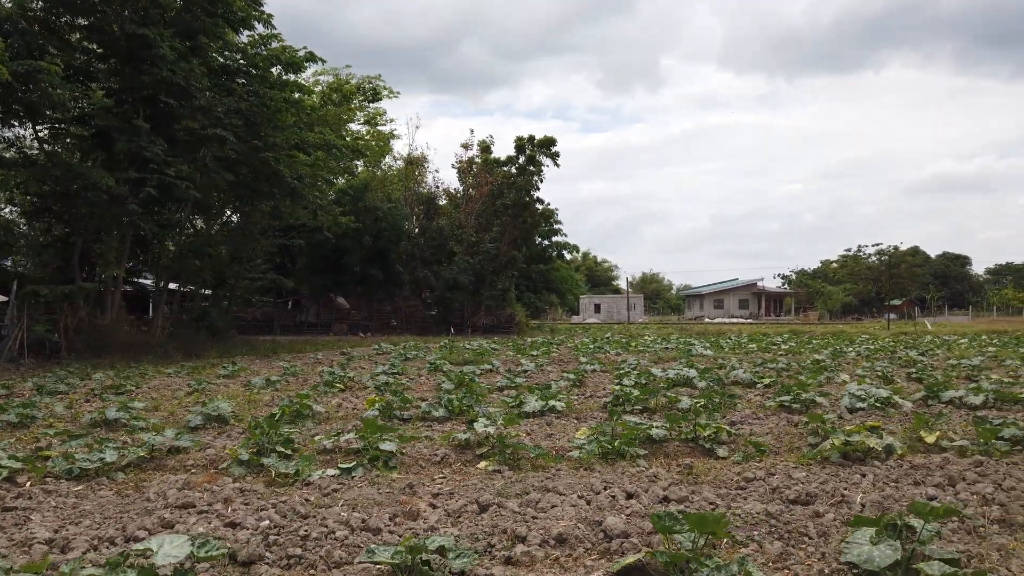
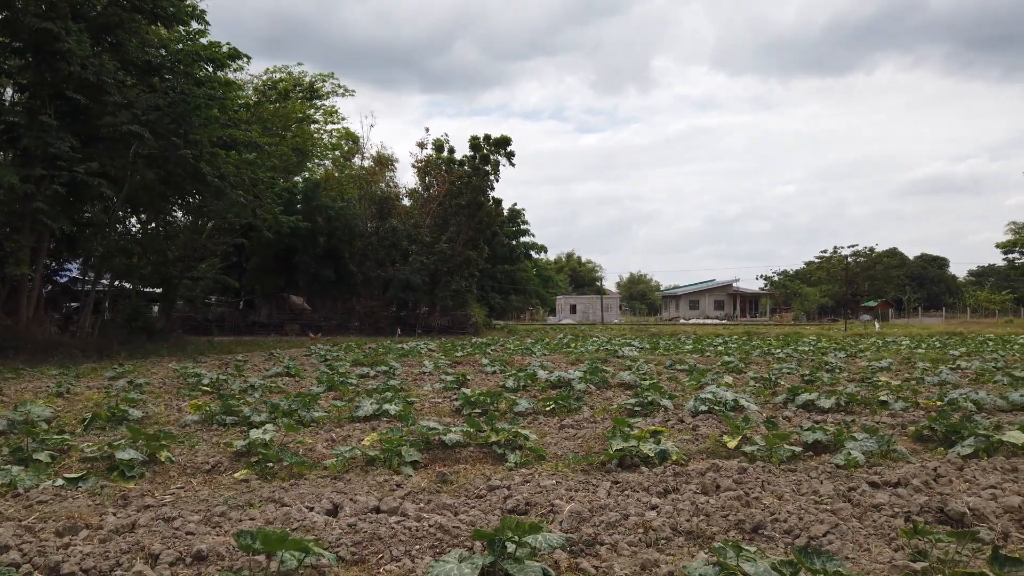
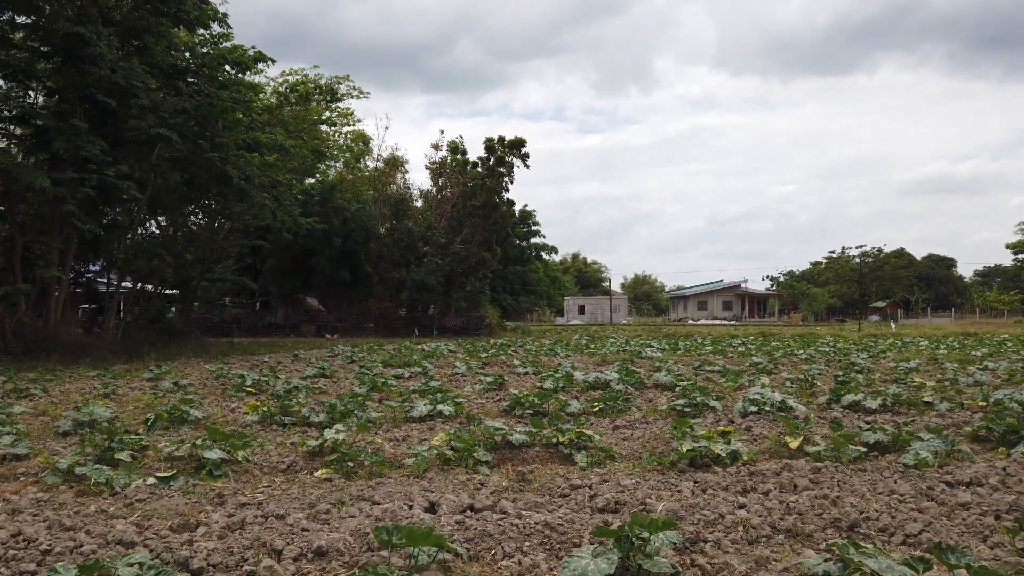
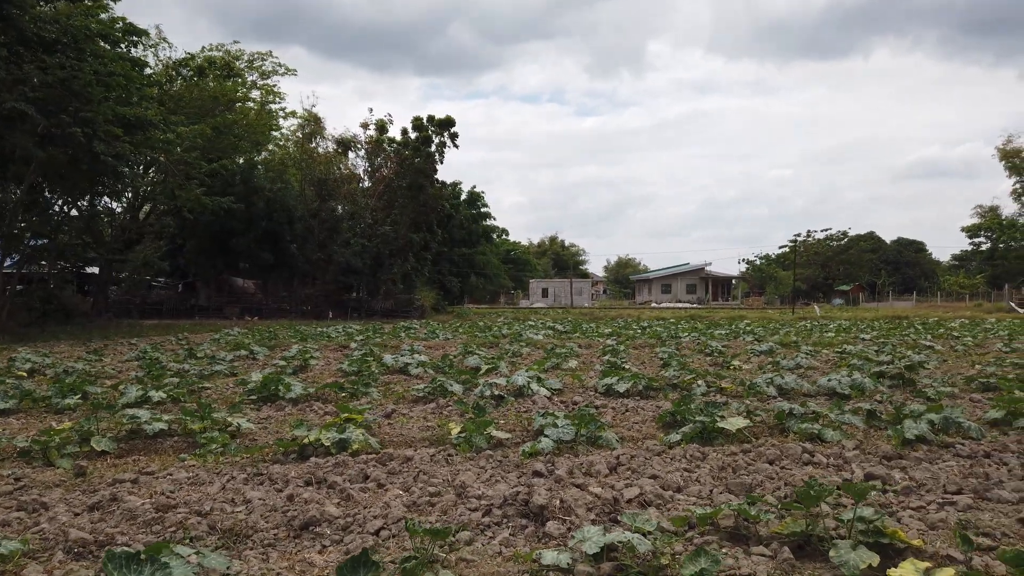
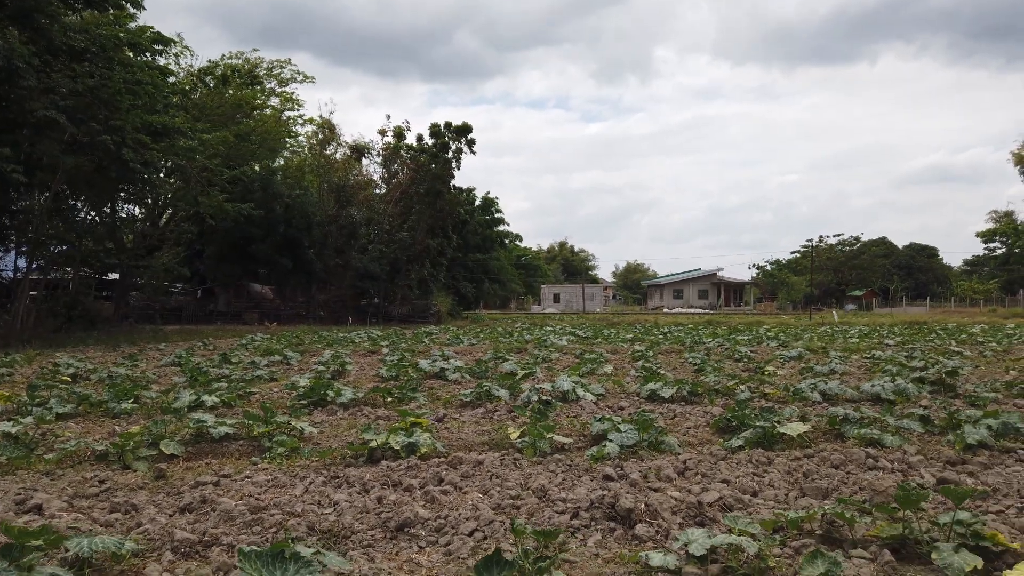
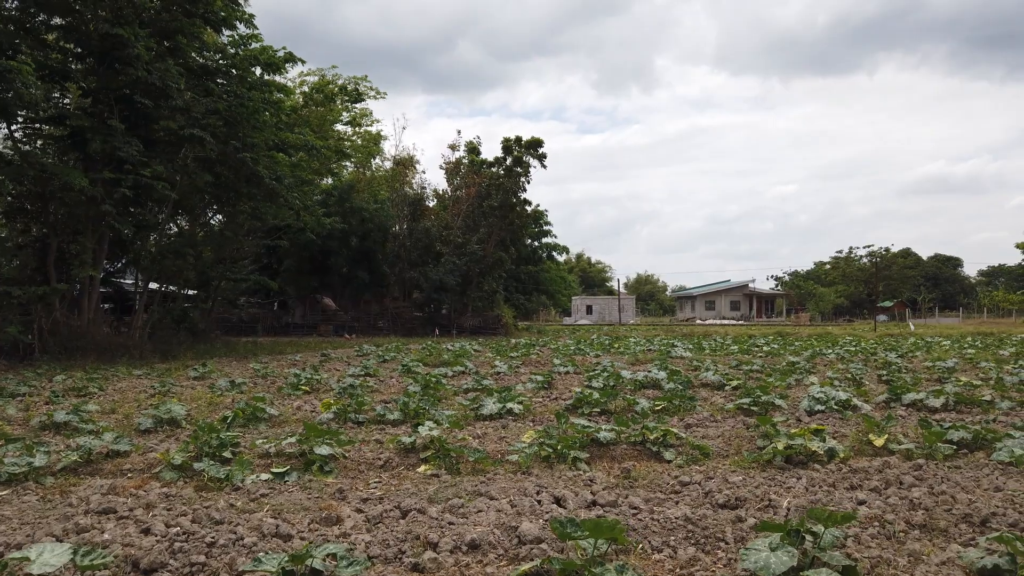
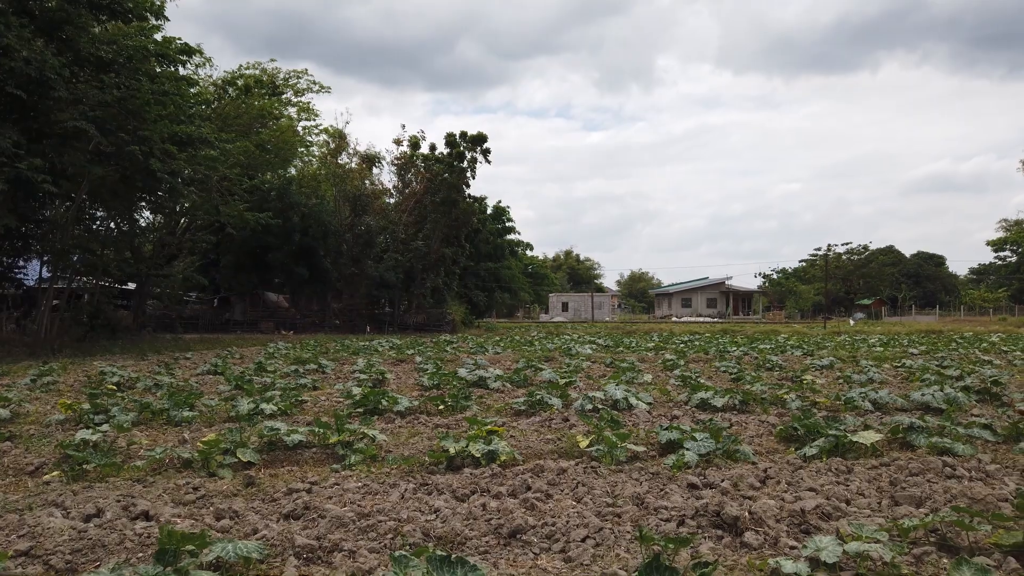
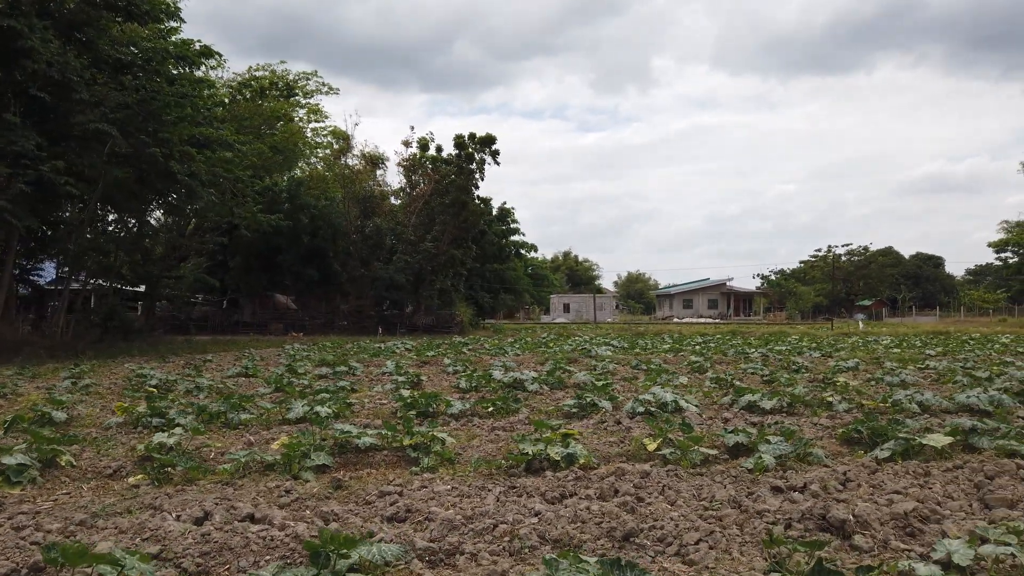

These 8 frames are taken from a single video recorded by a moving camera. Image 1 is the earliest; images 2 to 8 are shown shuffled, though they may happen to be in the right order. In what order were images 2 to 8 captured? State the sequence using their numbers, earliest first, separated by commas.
6, 3, 2, 8, 7, 5, 4
